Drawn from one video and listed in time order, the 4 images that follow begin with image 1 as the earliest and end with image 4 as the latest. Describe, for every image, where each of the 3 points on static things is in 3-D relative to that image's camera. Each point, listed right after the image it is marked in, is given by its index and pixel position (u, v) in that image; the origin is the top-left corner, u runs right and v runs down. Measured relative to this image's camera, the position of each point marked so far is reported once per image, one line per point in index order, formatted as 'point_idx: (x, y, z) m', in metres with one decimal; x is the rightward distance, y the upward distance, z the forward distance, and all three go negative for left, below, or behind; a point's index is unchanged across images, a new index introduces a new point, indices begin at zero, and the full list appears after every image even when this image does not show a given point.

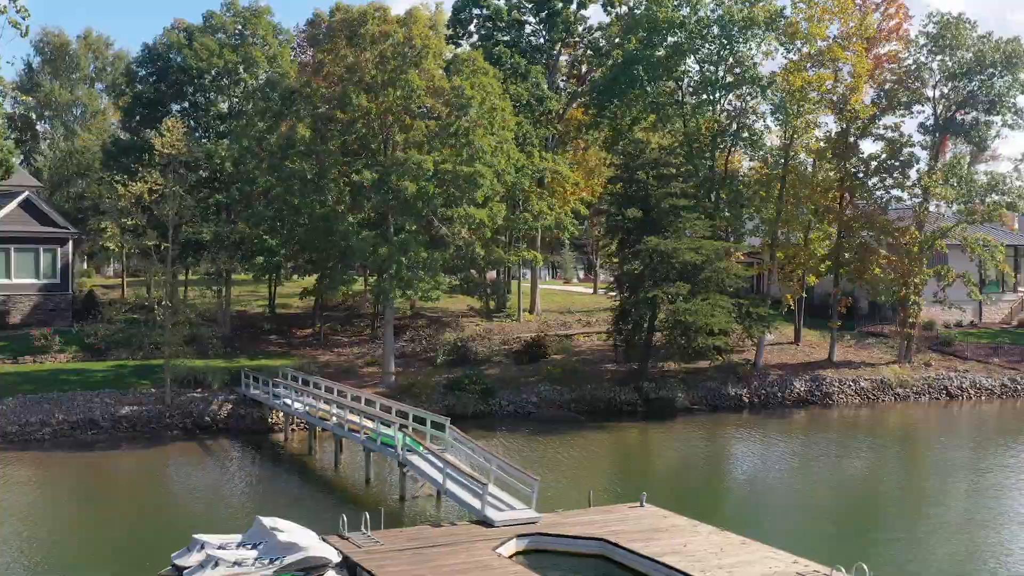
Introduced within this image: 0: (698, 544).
0: (+2.6, -3.7, +11.9) m
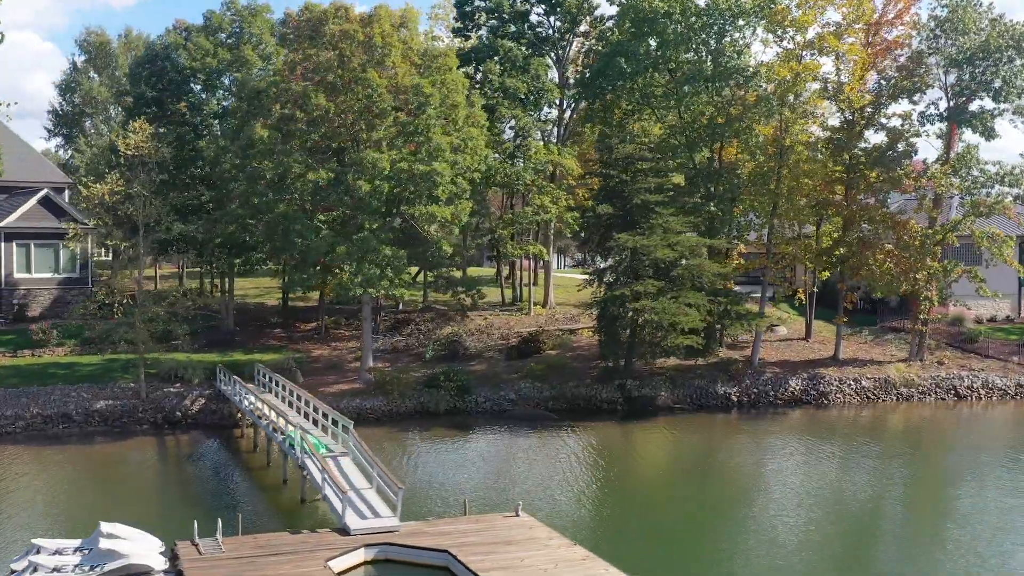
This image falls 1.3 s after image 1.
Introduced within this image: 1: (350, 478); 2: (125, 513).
0: (+0.5, -3.8, +11.6) m
1: (-3.0, -3.5, +15.0) m
2: (-8.5, -5.0, +18.2) m
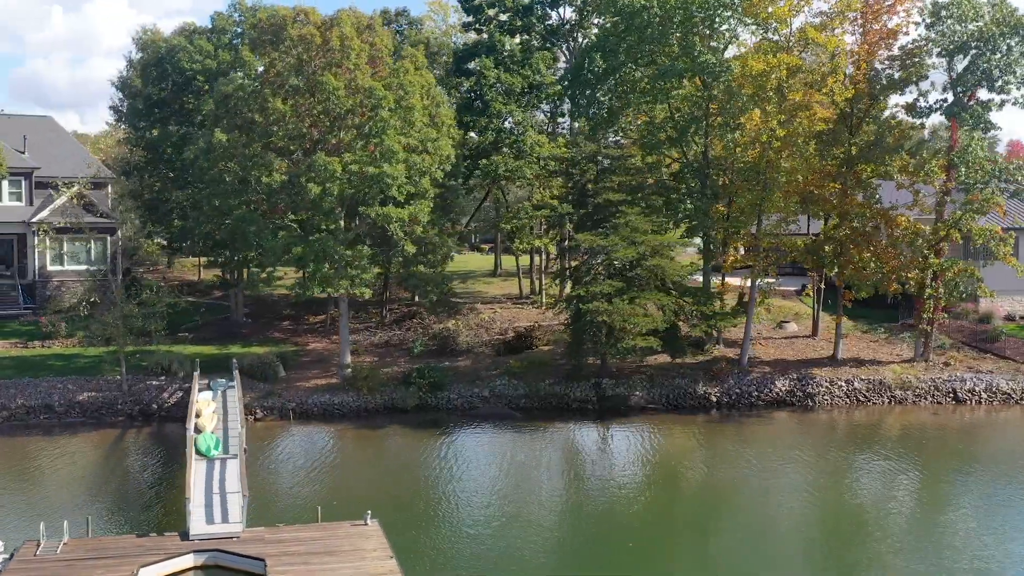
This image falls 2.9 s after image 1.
0: (-2.0, -4.0, +11.9) m
1: (-5.2, -3.7, +15.6) m
2: (-10.3, -5.1, +19.2) m
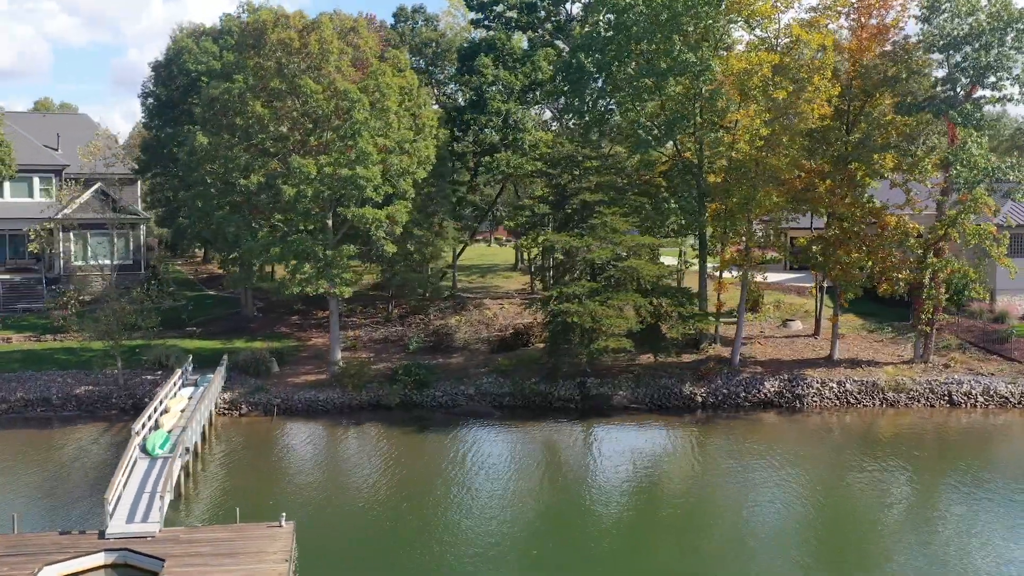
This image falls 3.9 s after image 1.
0: (-3.5, -4.2, +12.4) m
1: (-6.5, -3.8, +16.3) m
2: (-11.4, -5.1, +20.2) m
